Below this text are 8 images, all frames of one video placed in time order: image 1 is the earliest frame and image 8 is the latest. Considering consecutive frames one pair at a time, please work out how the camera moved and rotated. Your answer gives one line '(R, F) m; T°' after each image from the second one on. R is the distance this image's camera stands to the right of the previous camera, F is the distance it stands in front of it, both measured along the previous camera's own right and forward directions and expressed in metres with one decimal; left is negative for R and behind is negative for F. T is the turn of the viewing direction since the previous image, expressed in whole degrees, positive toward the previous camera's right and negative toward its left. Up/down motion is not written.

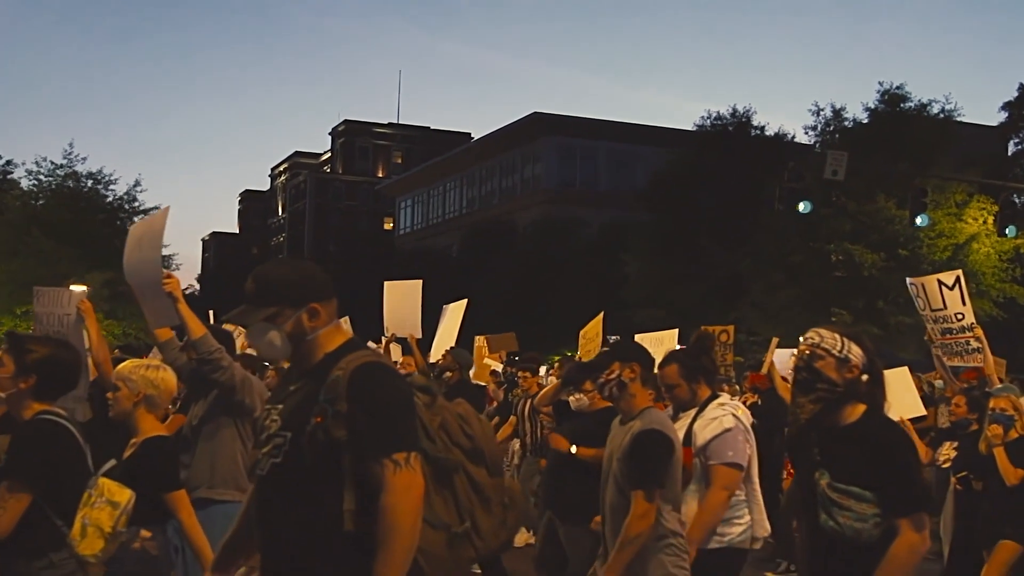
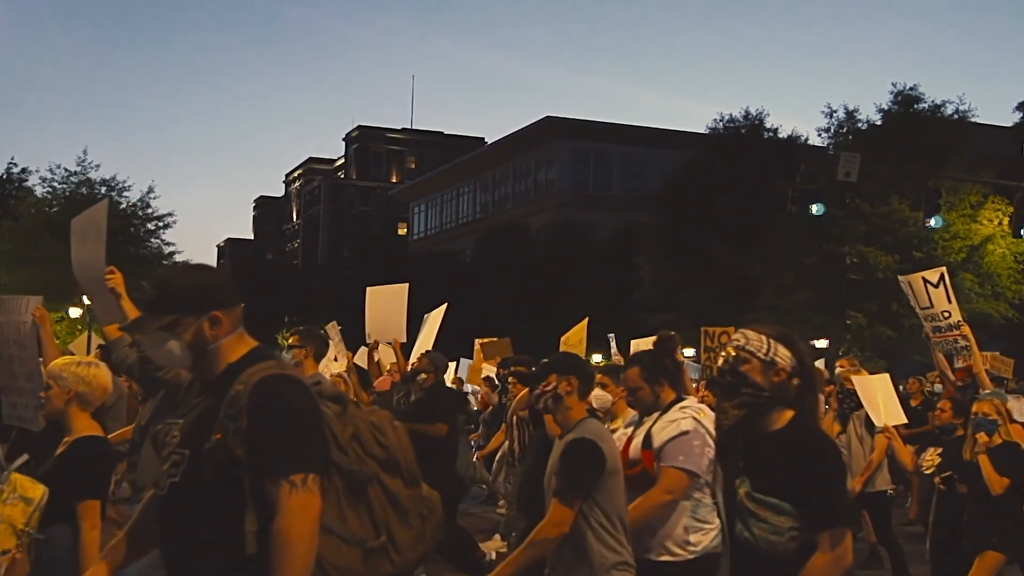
(+0.8, +0.6) m; -1°
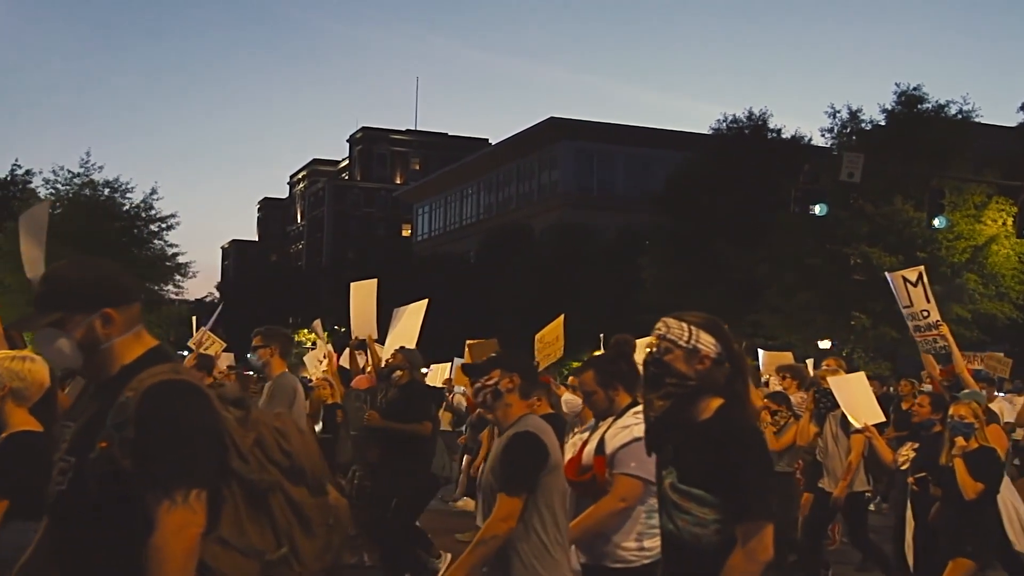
(+0.7, +0.5) m; 0°
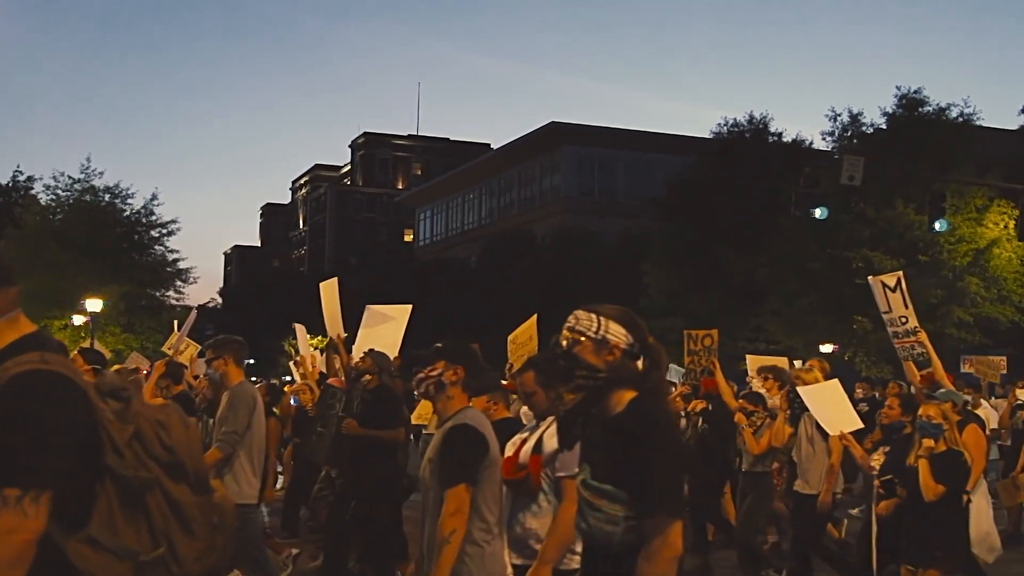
(+0.7, +0.4) m; 0°
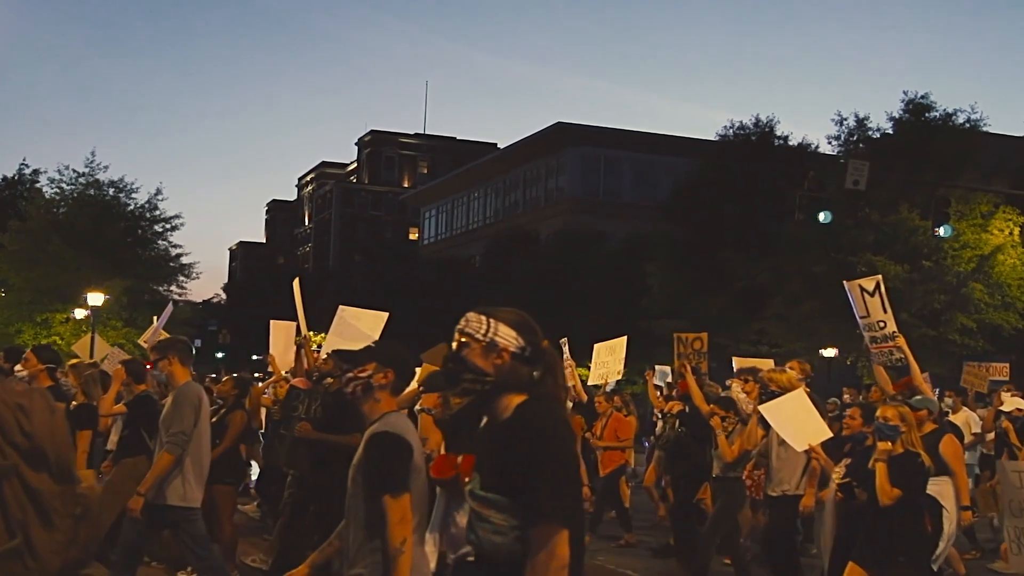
(+0.9, +0.3) m; 0°
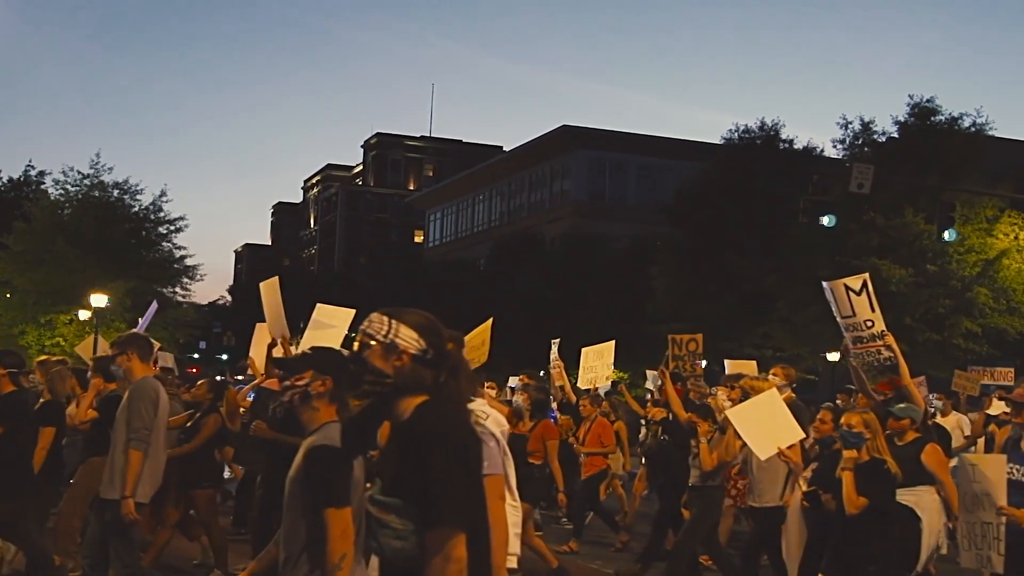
(+0.7, +0.3) m; 0°
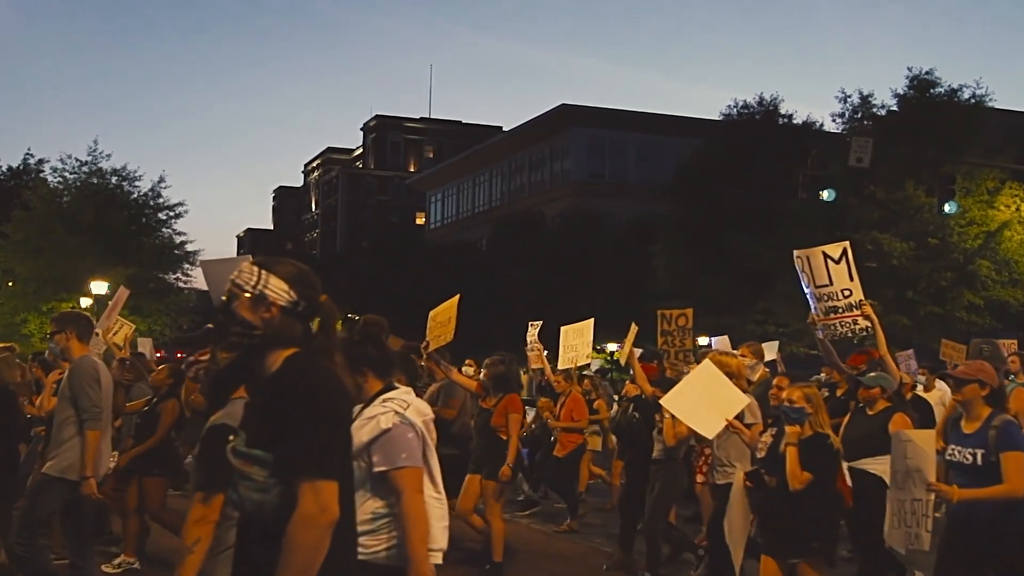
(+1.1, +0.5) m; 0°
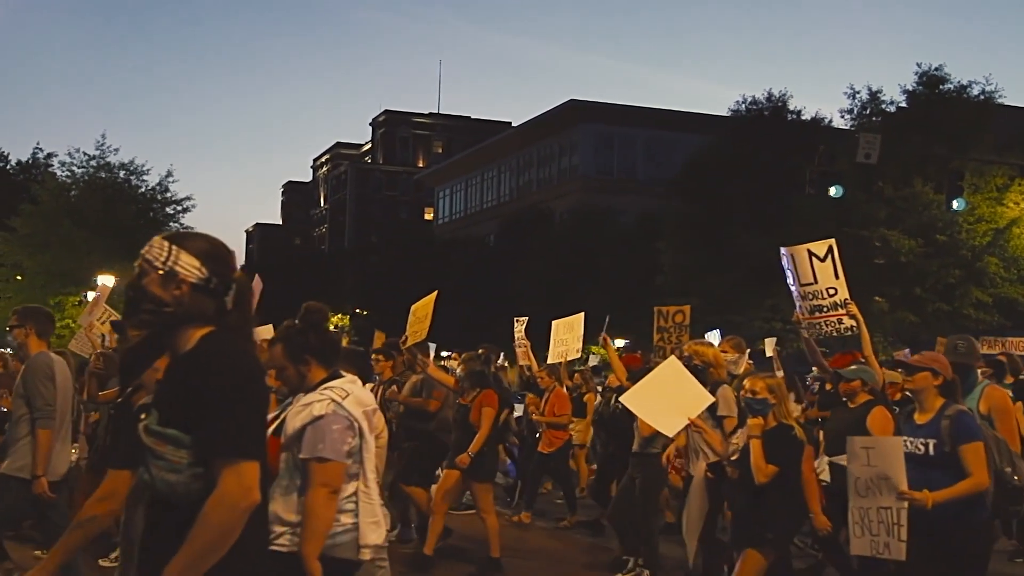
(+0.9, +0.4) m; 0°
